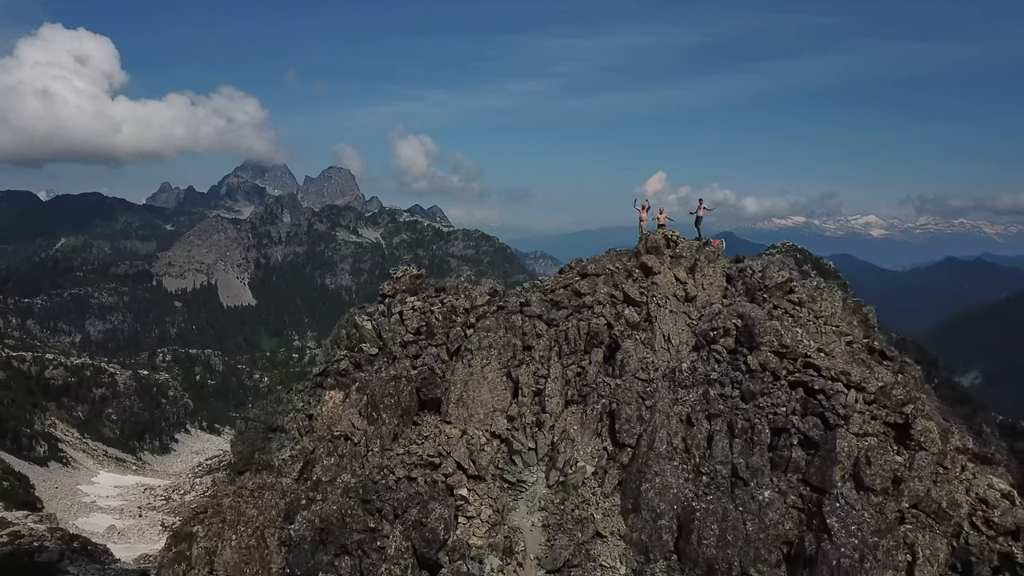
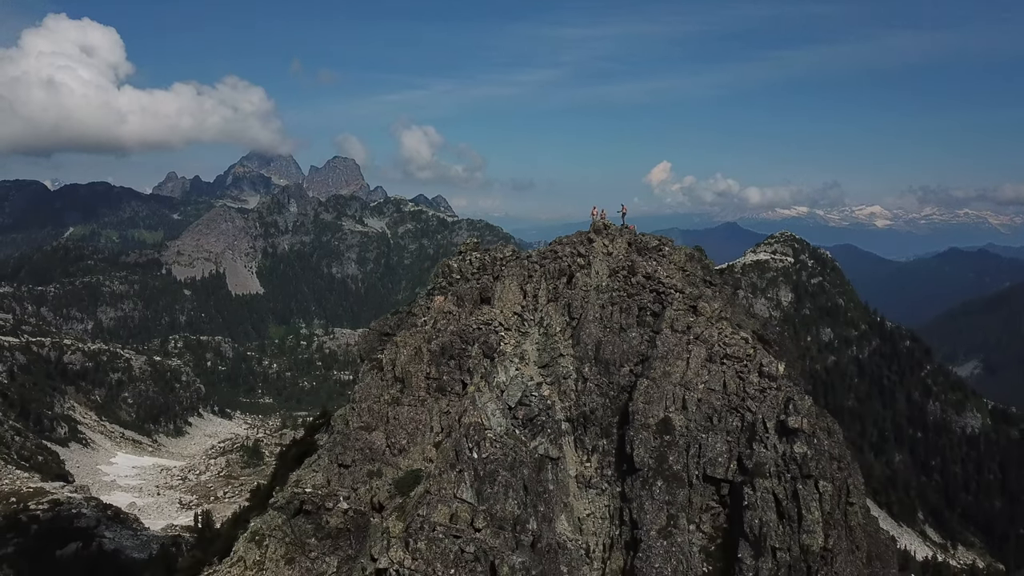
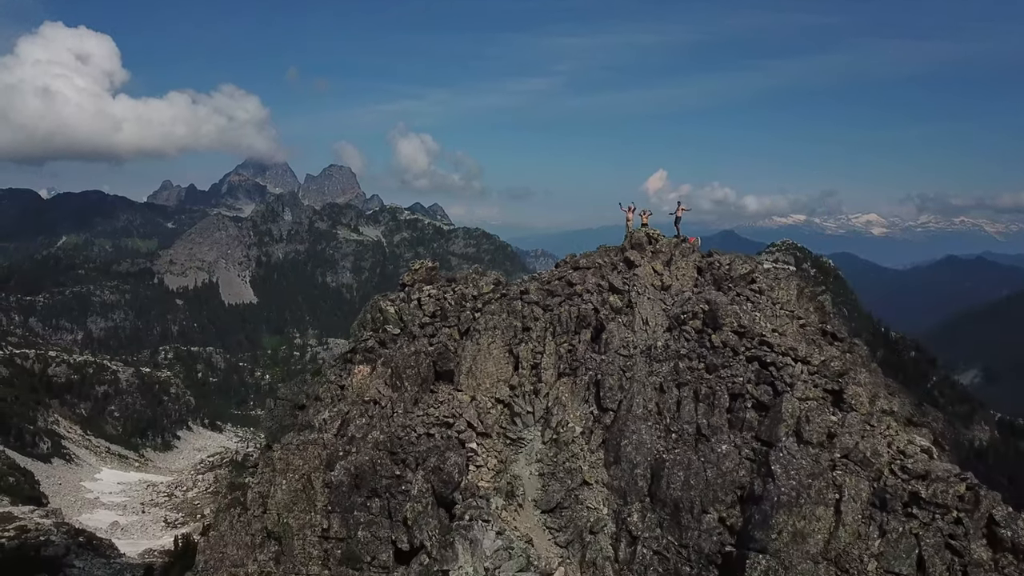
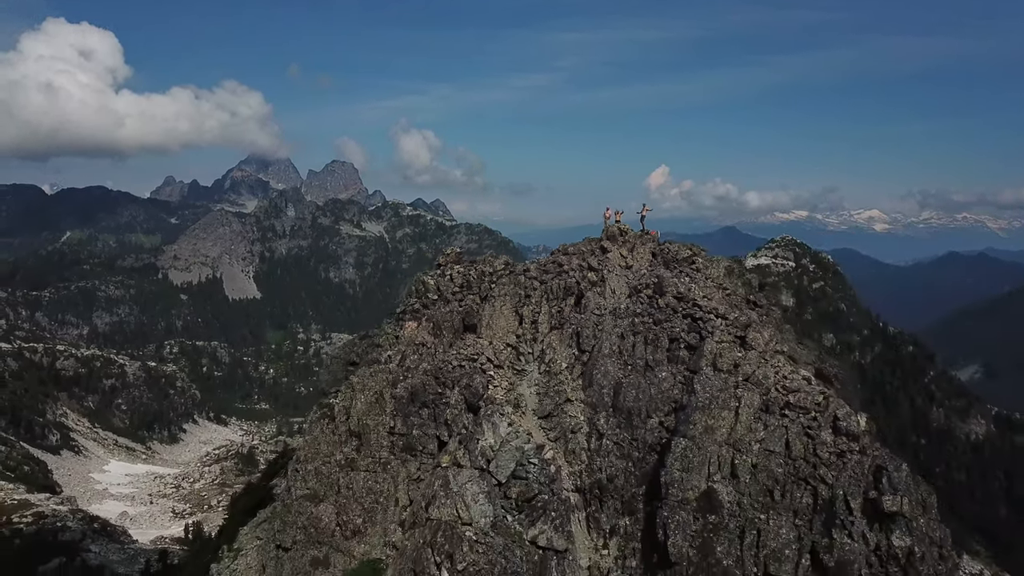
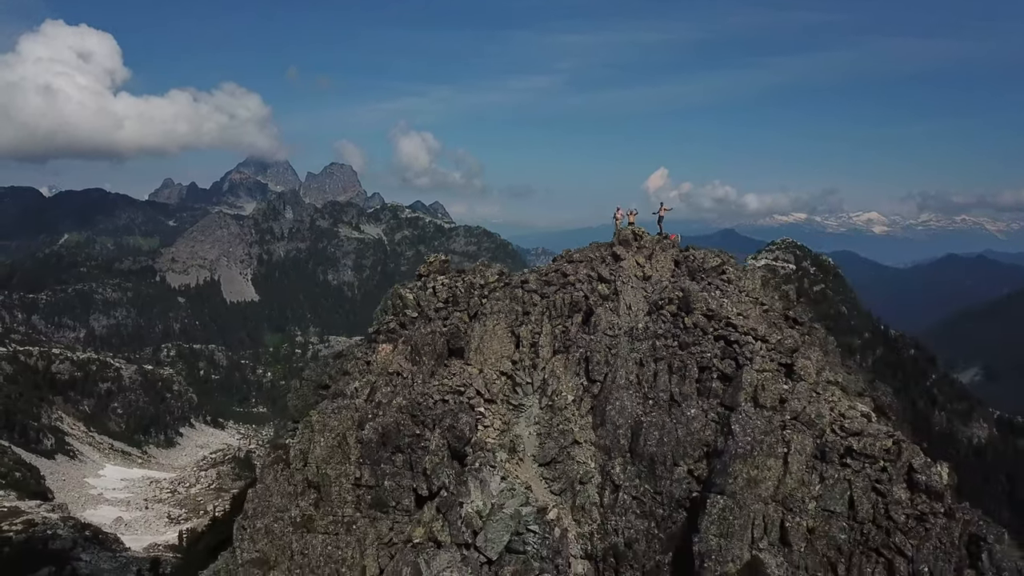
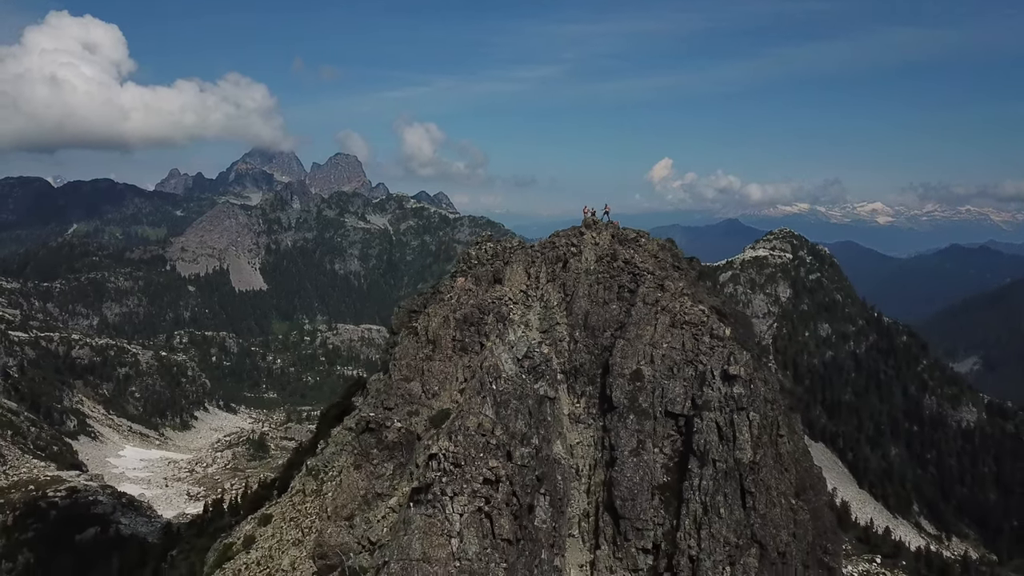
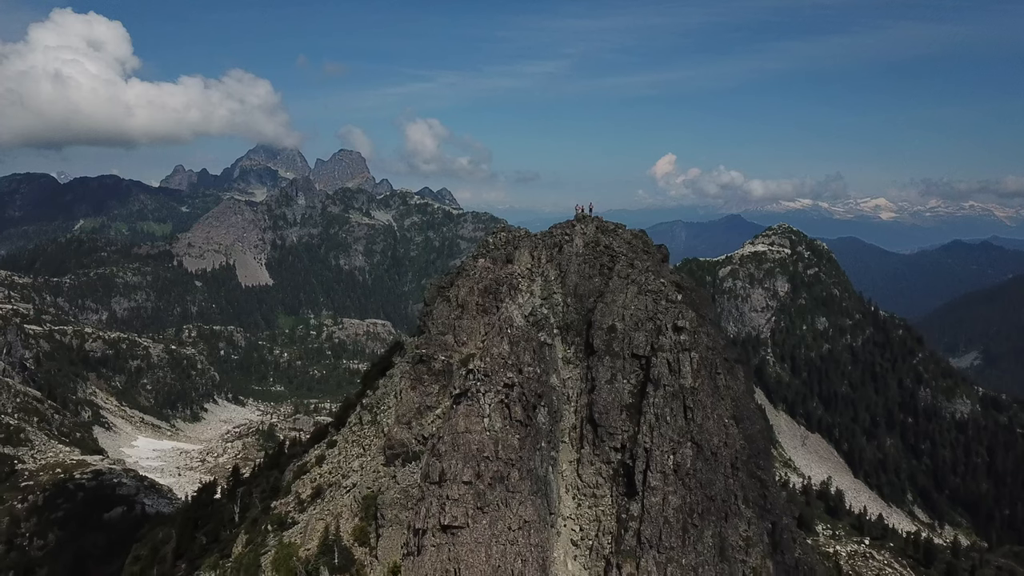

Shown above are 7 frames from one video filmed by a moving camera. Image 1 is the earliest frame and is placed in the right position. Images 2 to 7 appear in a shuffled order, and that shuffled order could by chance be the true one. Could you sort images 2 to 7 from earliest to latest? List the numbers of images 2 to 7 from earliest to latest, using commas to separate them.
3, 5, 4, 2, 6, 7
